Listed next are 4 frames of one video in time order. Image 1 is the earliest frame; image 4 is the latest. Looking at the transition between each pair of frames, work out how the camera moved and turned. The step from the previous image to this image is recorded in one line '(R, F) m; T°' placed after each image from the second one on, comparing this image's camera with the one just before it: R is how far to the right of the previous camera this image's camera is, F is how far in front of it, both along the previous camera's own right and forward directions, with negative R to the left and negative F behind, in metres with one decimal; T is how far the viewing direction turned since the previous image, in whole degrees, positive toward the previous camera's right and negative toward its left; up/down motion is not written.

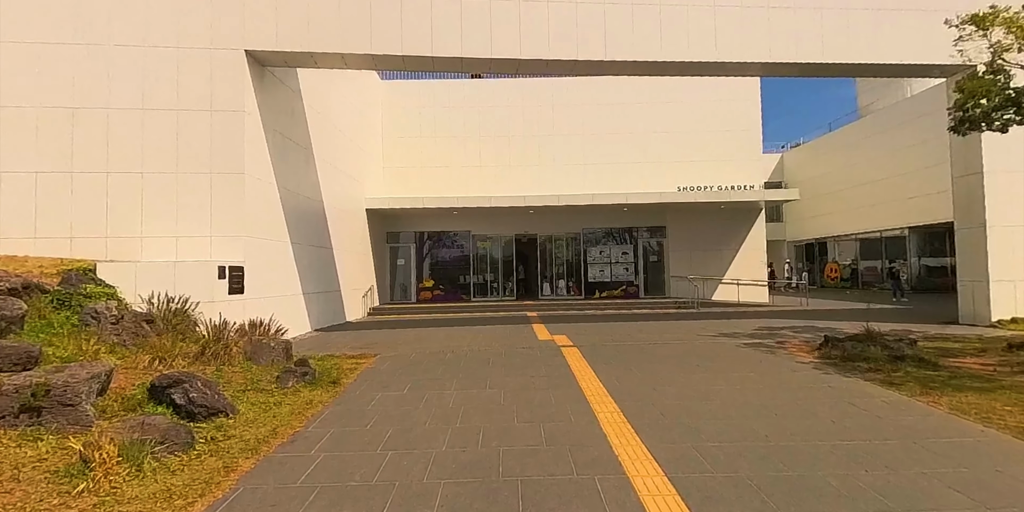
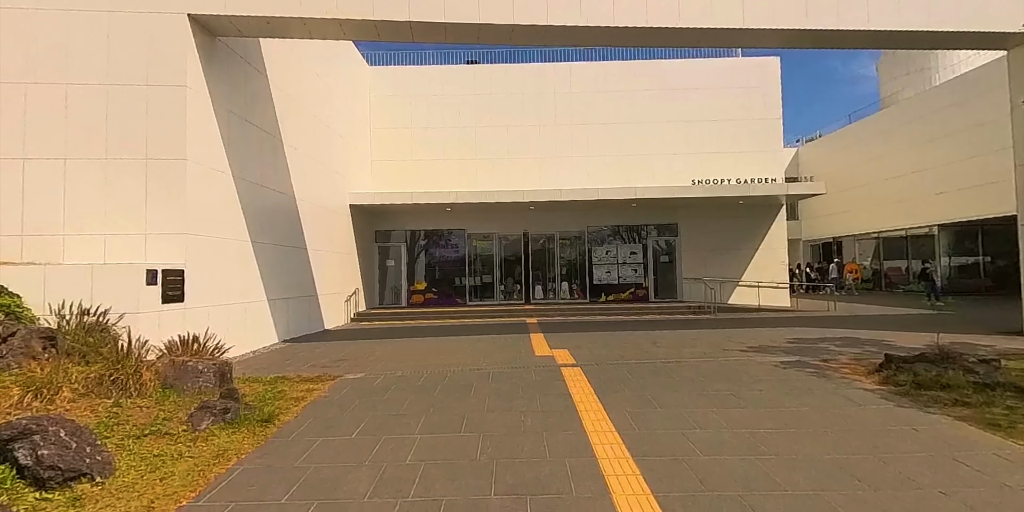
(+0.3, +1.7) m; -1°
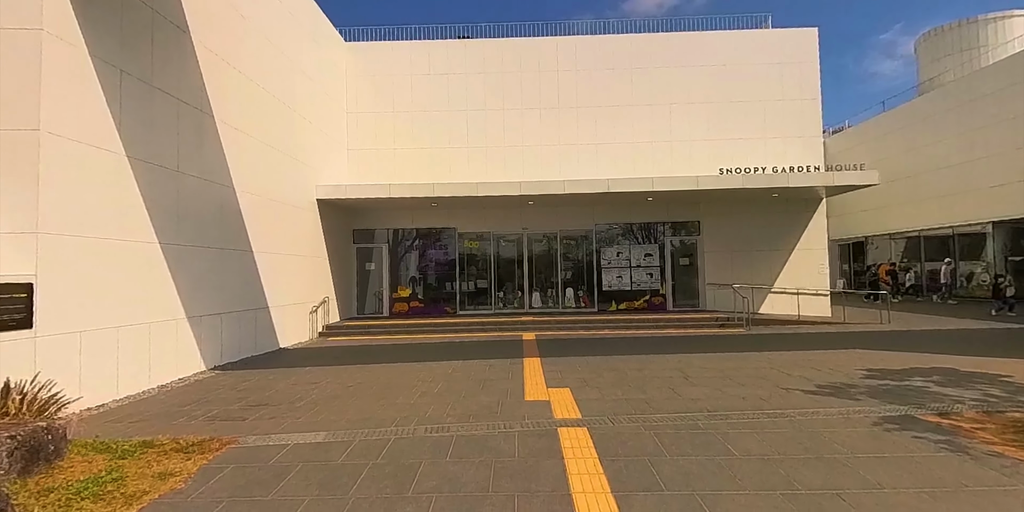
(+0.5, +2.6) m; -1°
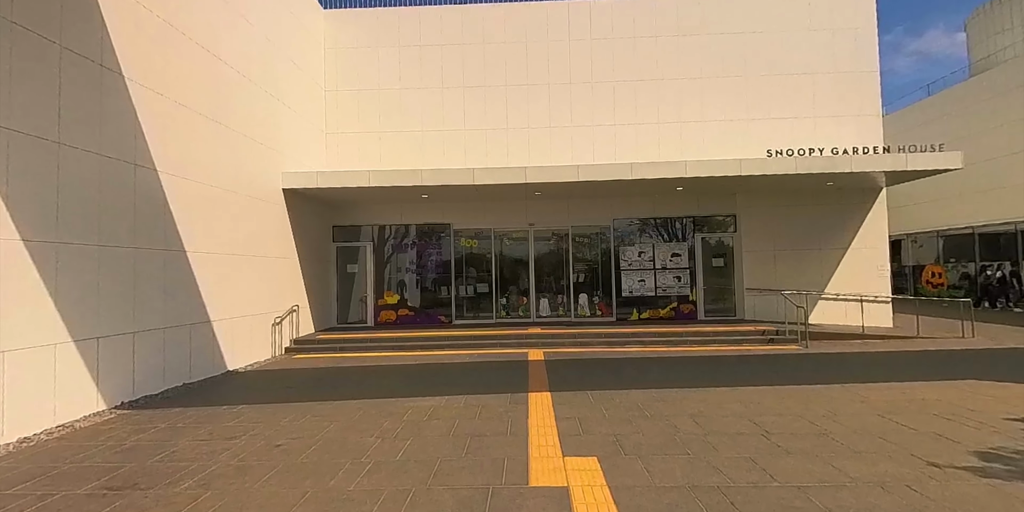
(+0.1, +2.5) m; -1°
